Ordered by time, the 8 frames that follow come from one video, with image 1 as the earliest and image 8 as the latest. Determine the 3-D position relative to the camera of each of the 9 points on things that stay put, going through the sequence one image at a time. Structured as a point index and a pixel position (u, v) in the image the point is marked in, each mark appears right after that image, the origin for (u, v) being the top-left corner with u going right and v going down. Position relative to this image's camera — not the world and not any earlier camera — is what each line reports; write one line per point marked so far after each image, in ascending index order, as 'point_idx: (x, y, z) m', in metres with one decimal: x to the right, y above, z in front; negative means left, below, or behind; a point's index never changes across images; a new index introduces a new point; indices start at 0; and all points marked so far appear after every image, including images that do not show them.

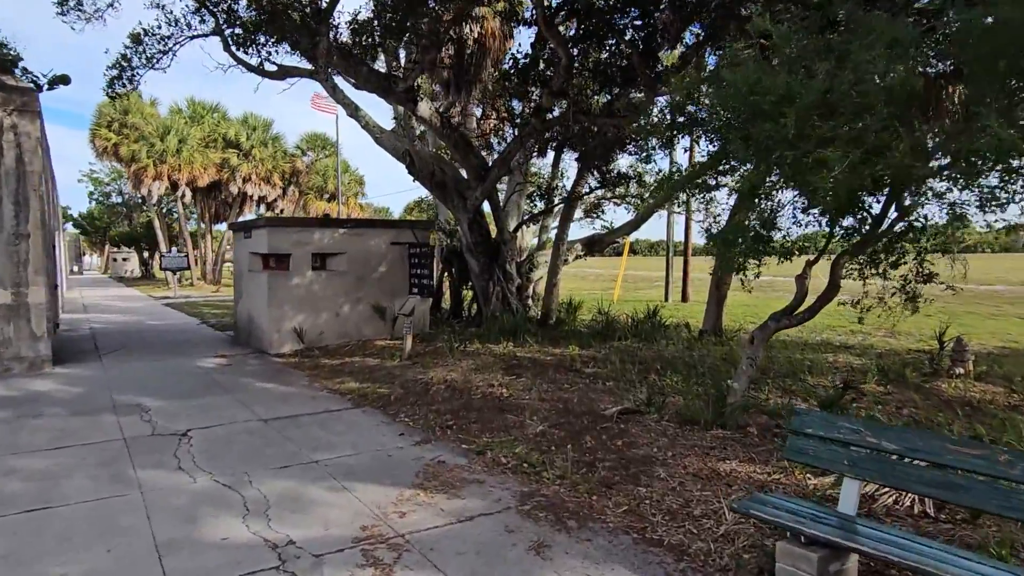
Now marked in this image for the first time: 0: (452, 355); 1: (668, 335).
0: (-0.7, -0.8, +7.2) m
1: (+2.1, -0.6, +8.7) m
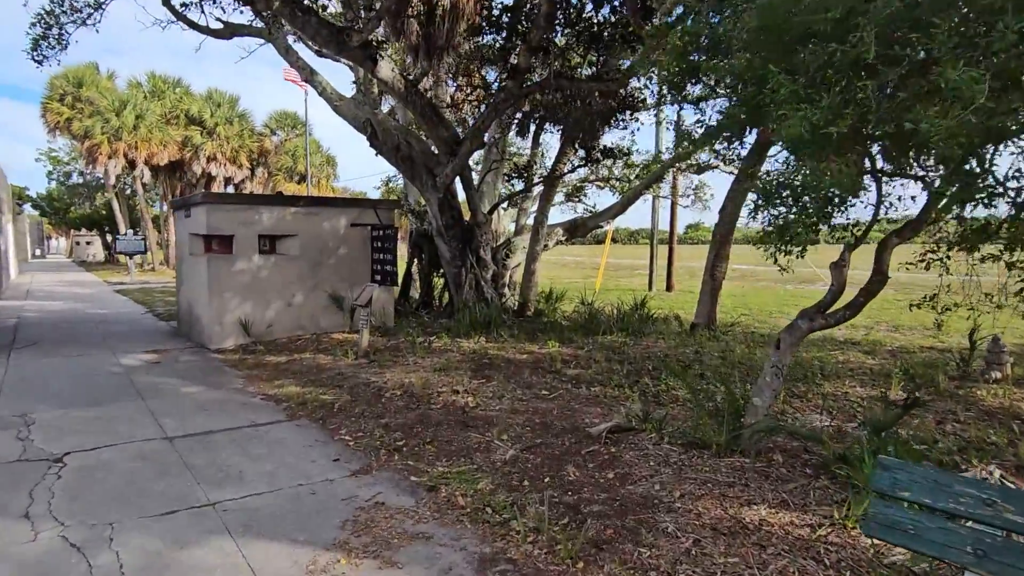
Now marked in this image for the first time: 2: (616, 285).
0: (-1.0, -0.6, +6.3) m
1: (+1.8, -0.5, +7.9) m
2: (+2.7, +0.1, +17.7) m
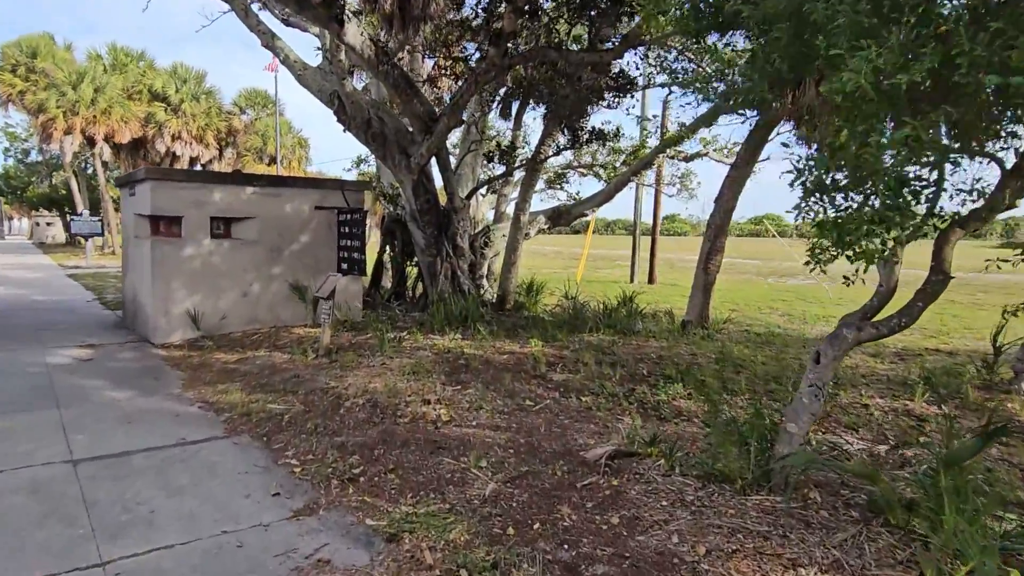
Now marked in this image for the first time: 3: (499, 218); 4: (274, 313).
0: (-1.1, -0.6, +5.6) m
1: (+1.5, -0.4, +7.3) m
2: (+2.2, +0.3, +17.1) m
3: (-0.2, +1.0, +9.7) m
4: (-2.6, -0.3, +7.2) m
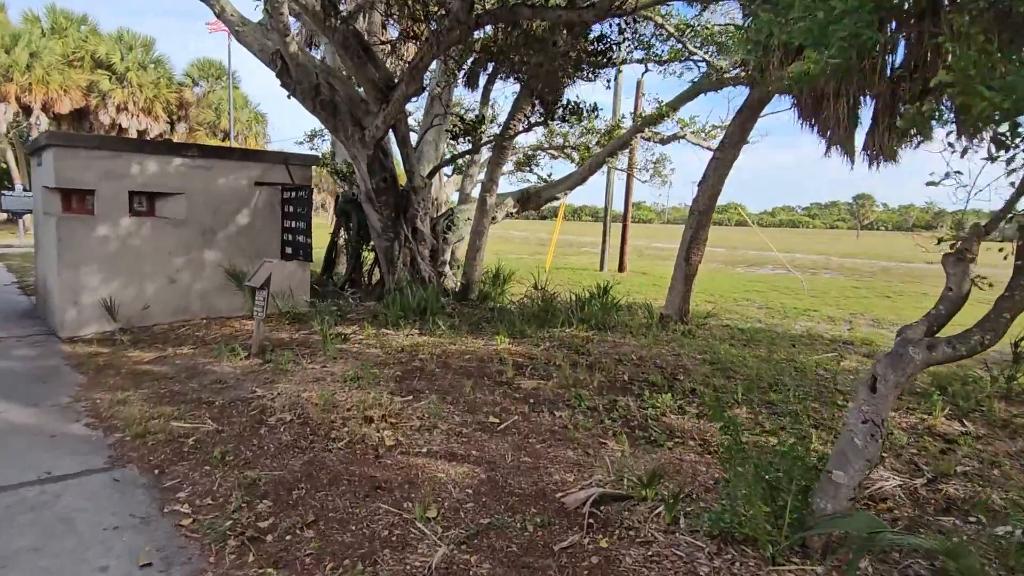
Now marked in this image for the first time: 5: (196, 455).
0: (-1.4, -0.5, +4.9) m
1: (+1.1, -0.3, +6.7) m
2: (+1.3, +0.6, +16.5) m
3: (-0.7, +1.2, +9.0) m
4: (-3.0, -0.1, +6.4) m
5: (-1.4, -0.8, +3.0) m
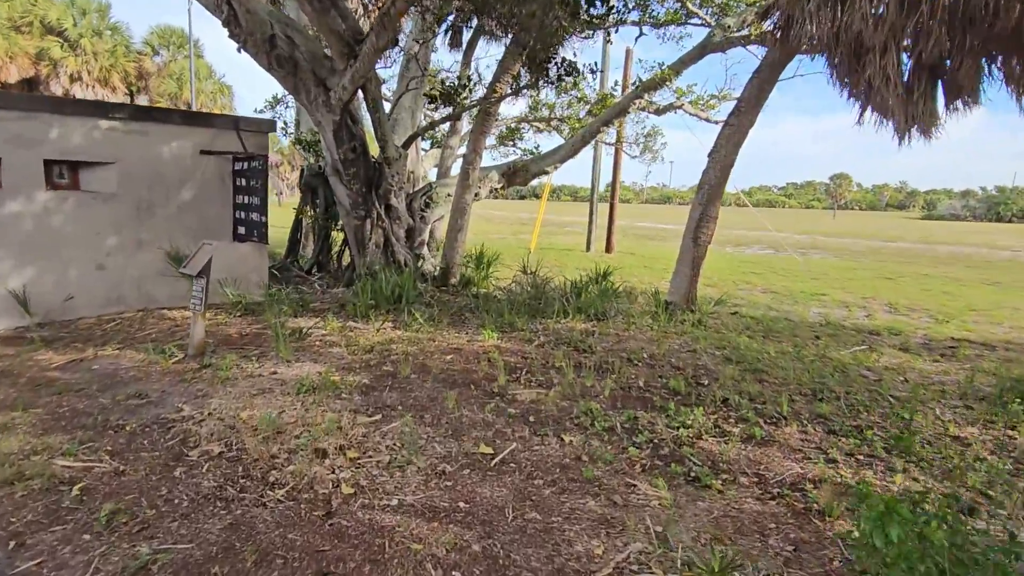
0: (-1.5, -0.4, +4.1) m
1: (+1.0, -0.2, +6.0) m
2: (+0.9, +1.0, +15.7) m
3: (-0.9, +1.4, +8.1) m
4: (-3.1, 0.0, +5.5) m
5: (-1.4, -0.7, +2.1) m
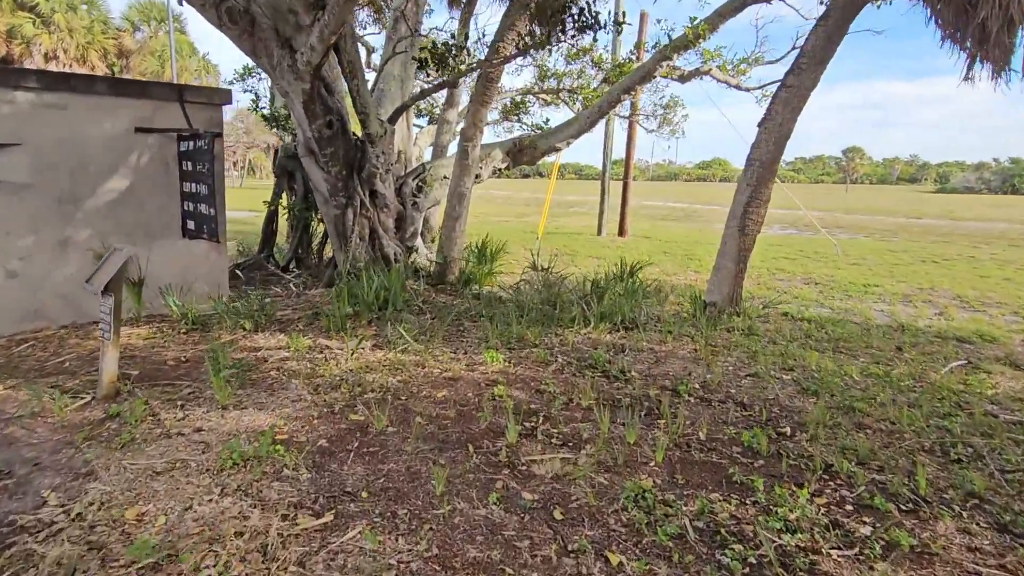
0: (-1.4, -0.5, +3.1) m
1: (+1.1, -0.2, +4.9) m
2: (+1.0, +1.3, +14.7) m
3: (-0.8, +1.5, +7.1) m
4: (-3.0, -0.1, +4.5) m
5: (-1.4, -0.9, +1.2) m
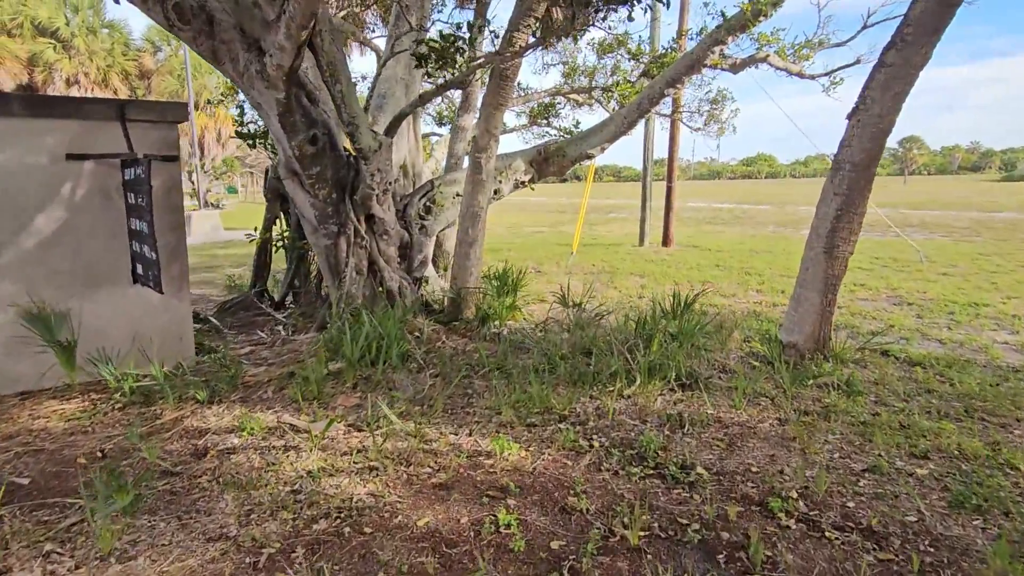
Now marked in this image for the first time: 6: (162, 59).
0: (-1.4, -0.8, +2.2) m
1: (+1.2, -0.4, +3.9) m
2: (+1.7, +1.0, +13.6) m
3: (-0.5, +1.2, +6.1) m
4: (-2.9, -0.4, +3.7) m
5: (-1.4, -1.2, +0.3) m
6: (-10.7, +7.1, +20.2) m
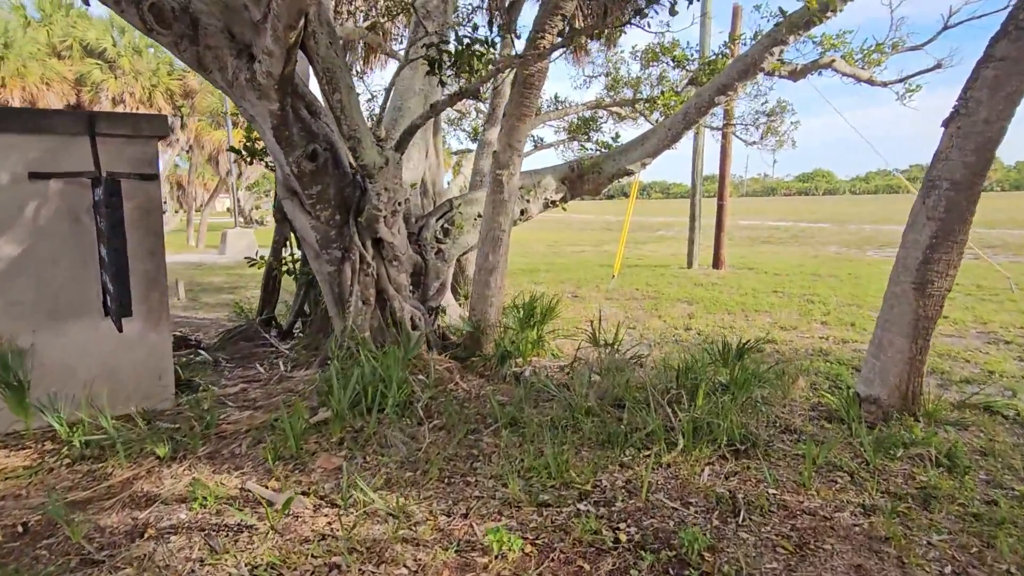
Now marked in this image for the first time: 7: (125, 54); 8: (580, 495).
0: (-1.4, -0.9, +1.7) m
1: (+1.3, -0.6, +3.2) m
2: (+2.5, +0.6, +12.9) m
3: (-0.3, +0.9, +5.6) m
4: (-2.8, -0.6, +3.3) m
5: (-1.6, -1.3, -0.2) m
6: (-9.3, +6.5, +20.6) m
7: (-10.4, +6.5, +18.1) m
8: (+0.3, -0.8, +2.5) m
